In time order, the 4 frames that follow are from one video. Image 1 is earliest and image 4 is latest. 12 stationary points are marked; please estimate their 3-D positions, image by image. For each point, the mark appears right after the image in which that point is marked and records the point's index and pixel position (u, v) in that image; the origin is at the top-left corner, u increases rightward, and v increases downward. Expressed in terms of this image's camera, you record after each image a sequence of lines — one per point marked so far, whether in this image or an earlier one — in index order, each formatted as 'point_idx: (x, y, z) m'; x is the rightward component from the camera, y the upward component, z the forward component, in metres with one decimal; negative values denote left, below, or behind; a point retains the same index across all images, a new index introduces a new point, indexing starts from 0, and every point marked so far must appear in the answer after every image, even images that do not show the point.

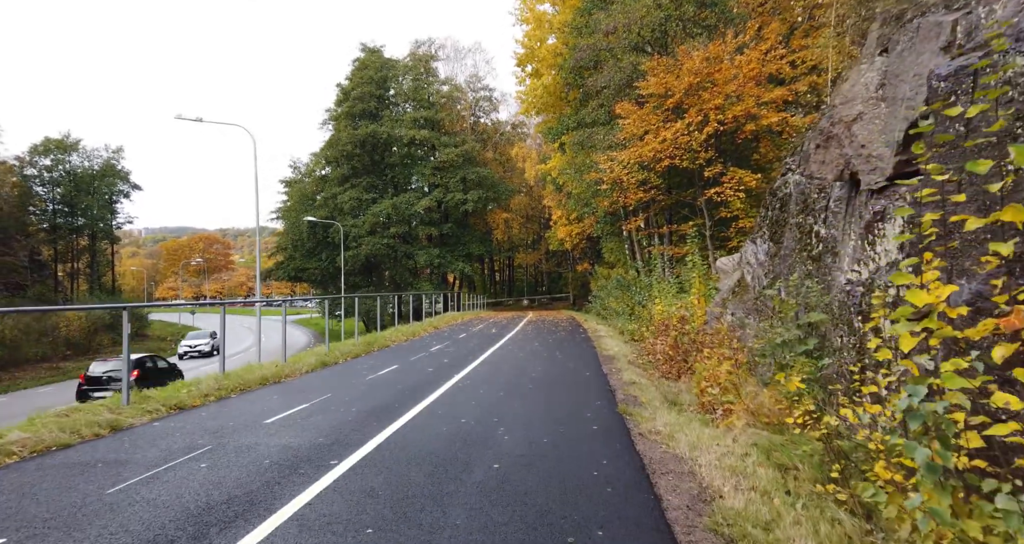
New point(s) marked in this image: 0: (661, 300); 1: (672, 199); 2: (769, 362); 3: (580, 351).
0: (+3.5, -0.7, +13.2) m
1: (+5.0, +2.3, +17.4) m
2: (+2.6, -0.9, +5.7) m
3: (+1.7, -1.8, +12.9) m
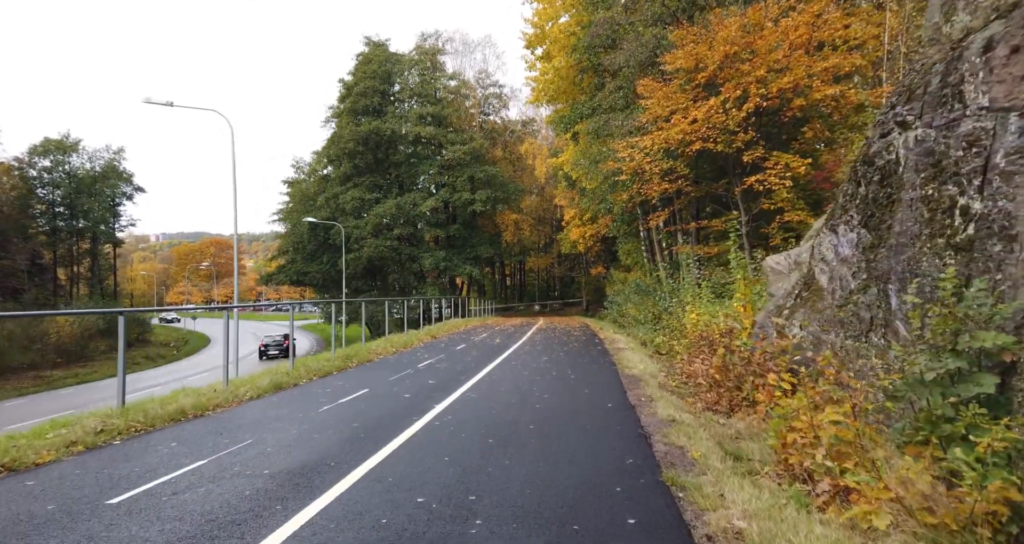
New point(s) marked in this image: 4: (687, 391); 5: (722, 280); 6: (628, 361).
0: (+3.6, -0.7, +11.0) m
1: (+5.2, +2.2, +15.3) m
2: (+2.5, -0.9, +3.6) m
3: (+1.7, -1.8, +10.8) m
4: (+2.5, -1.7, +8.2) m
5: (+4.7, -0.2, +12.6) m
6: (+2.3, -1.8, +11.3) m
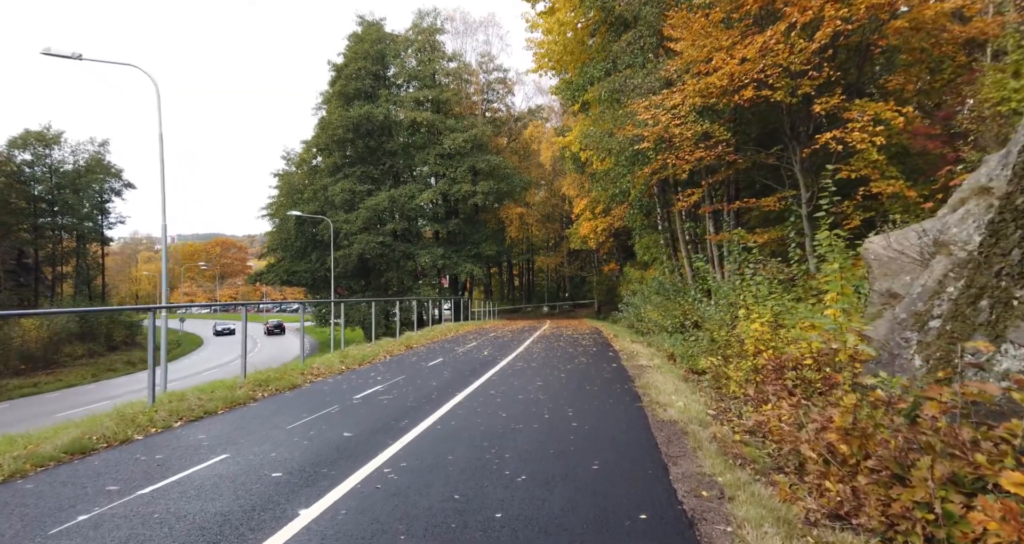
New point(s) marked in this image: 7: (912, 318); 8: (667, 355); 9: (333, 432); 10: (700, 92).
0: (+3.3, -0.6, +7.6) m
1: (+5.0, +2.4, +11.8) m
2: (+2.1, -0.7, +0.2) m
3: (+1.4, -1.7, +7.4) m
4: (+2.2, -1.6, +4.8) m
5: (+4.5, -0.1, +9.1) m
6: (+2.0, -1.7, +7.9) m
7: (+3.6, -0.4, +5.0) m
8: (+3.4, -1.8, +12.3) m
9: (-1.8, -1.6, +5.5) m
10: (+3.5, +3.4, +10.4) m
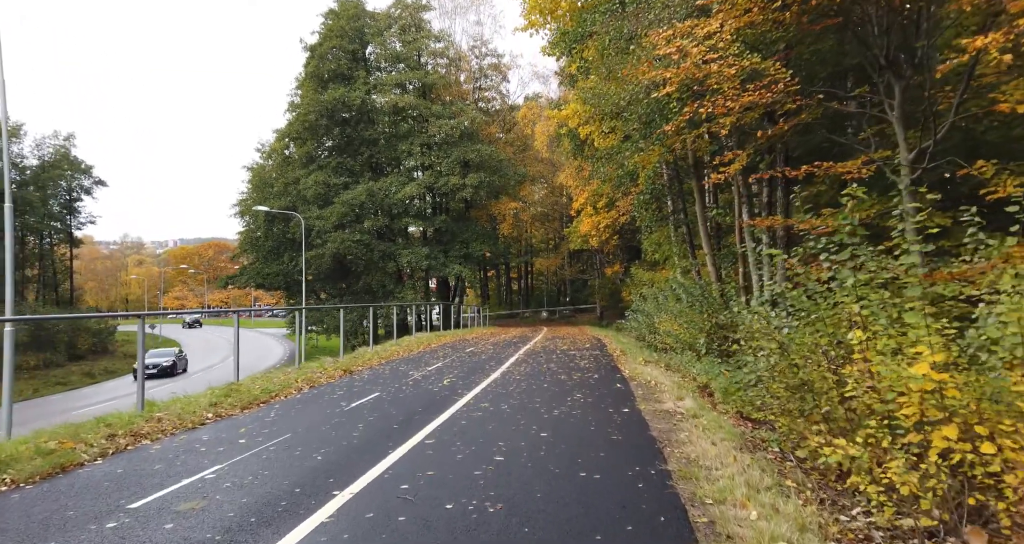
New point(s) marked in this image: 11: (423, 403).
0: (+2.8, -0.5, +4.0) m
1: (+4.5, +2.4, +8.2) m
2: (+1.5, -0.6, -3.4) m
3: (+0.9, -1.6, +3.8) m
4: (+1.6, -1.5, +1.1) m
5: (+4.0, 0.0, +5.5) m
6: (+1.5, -1.6, +4.3) m
7: (+3.0, -0.3, +1.3) m
8: (+2.9, -1.8, +8.6) m
9: (-2.4, -1.5, +1.9) m
10: (+3.0, +3.4, +6.8) m
11: (-1.2, -1.9, +7.9) m
